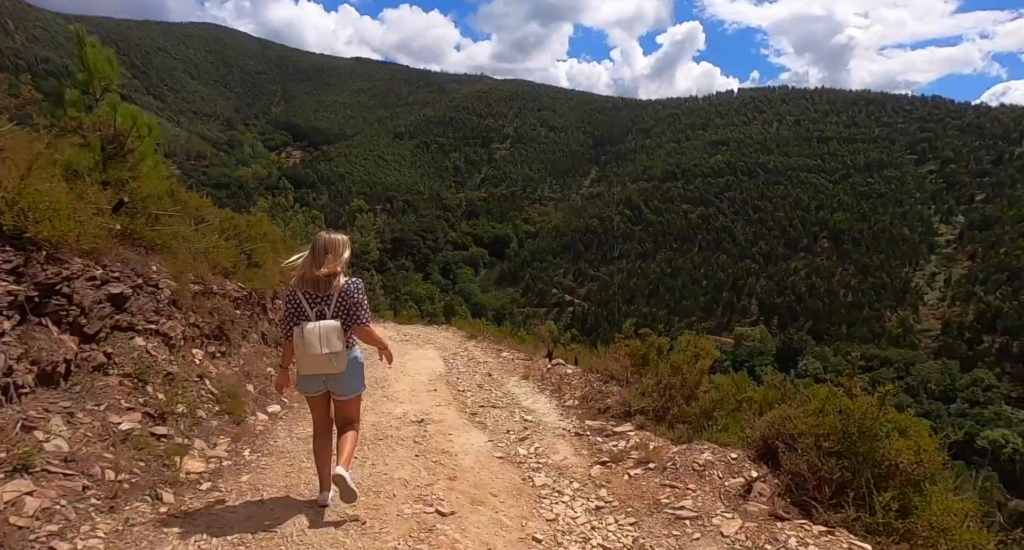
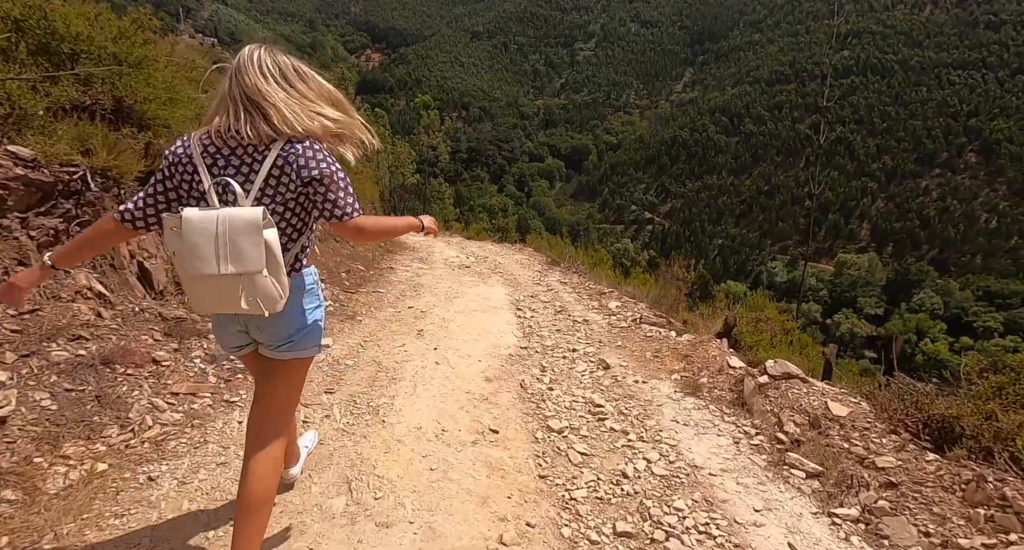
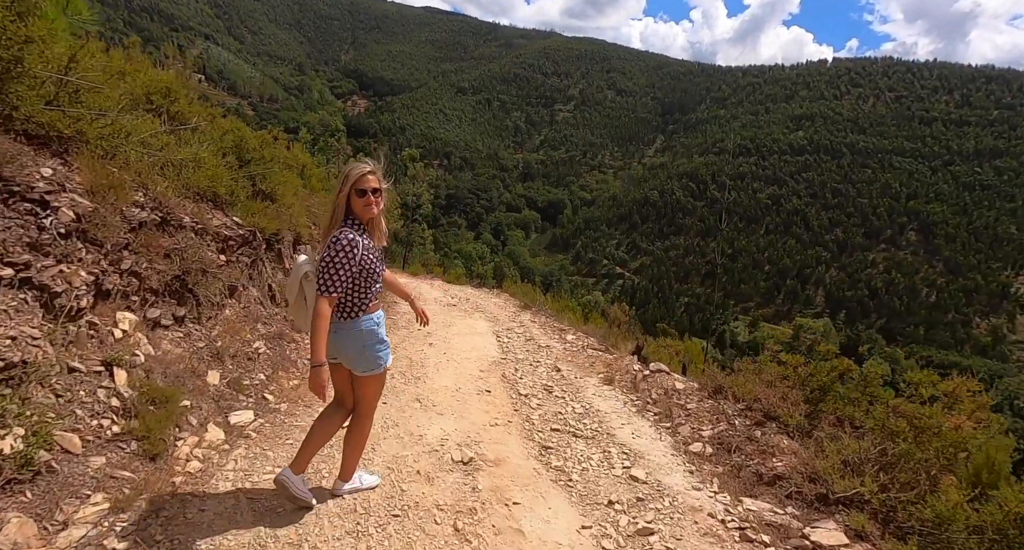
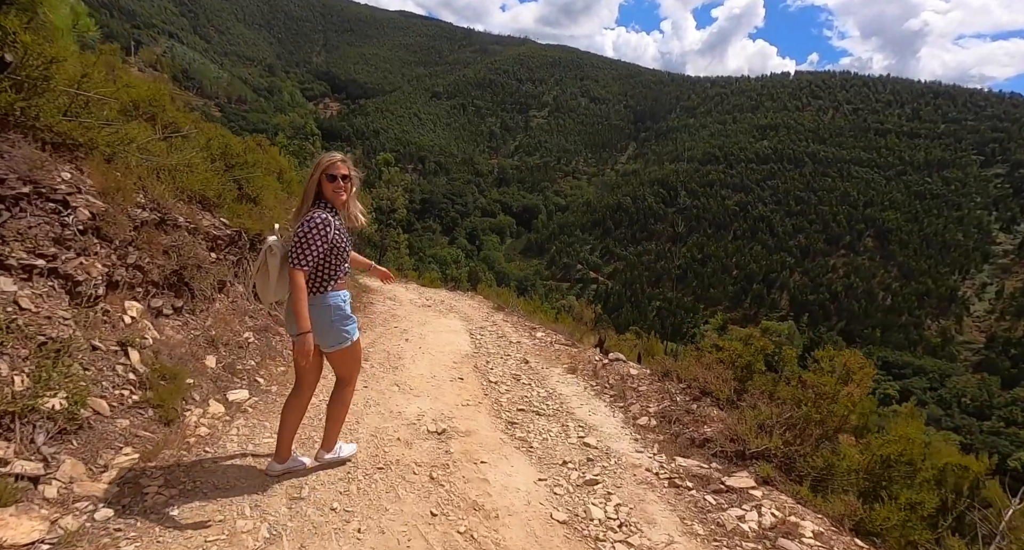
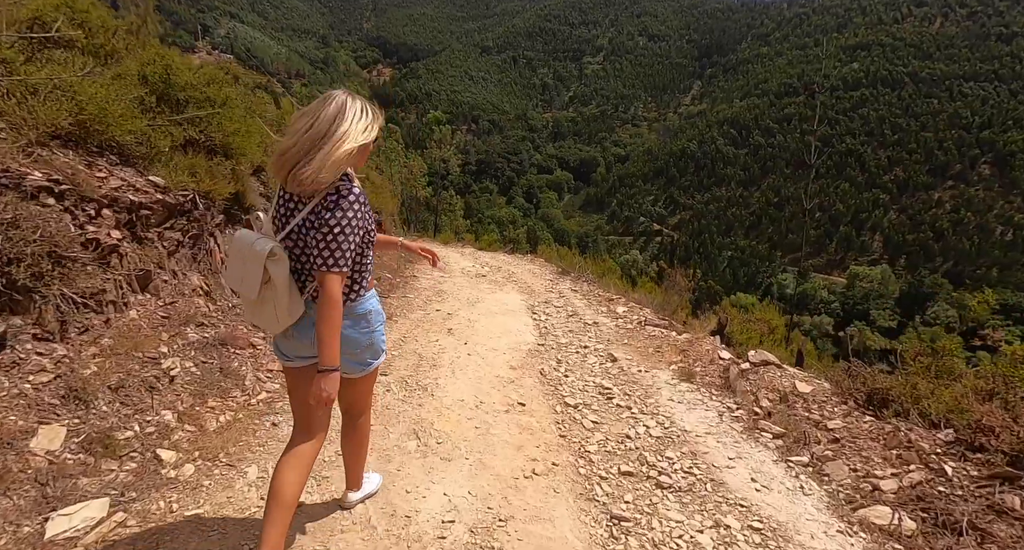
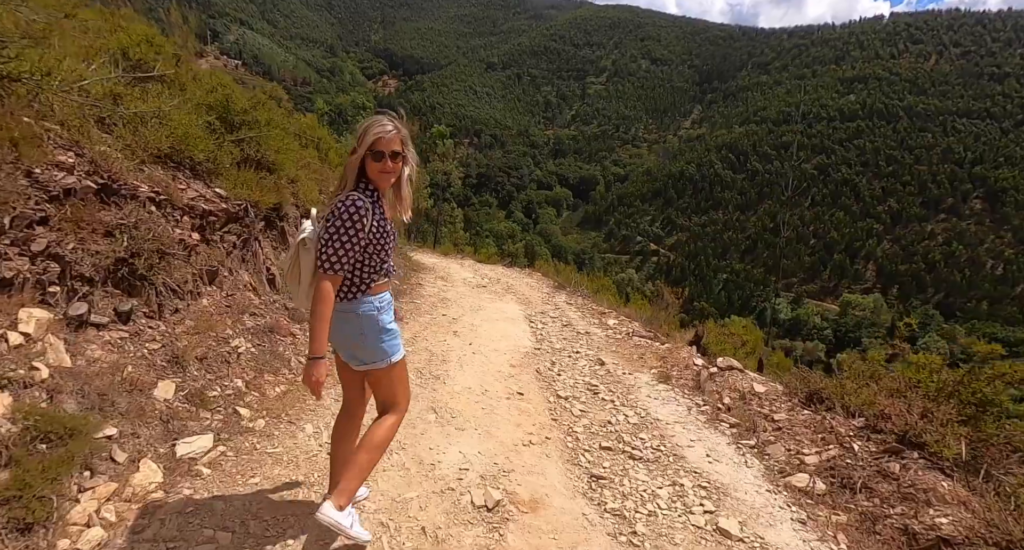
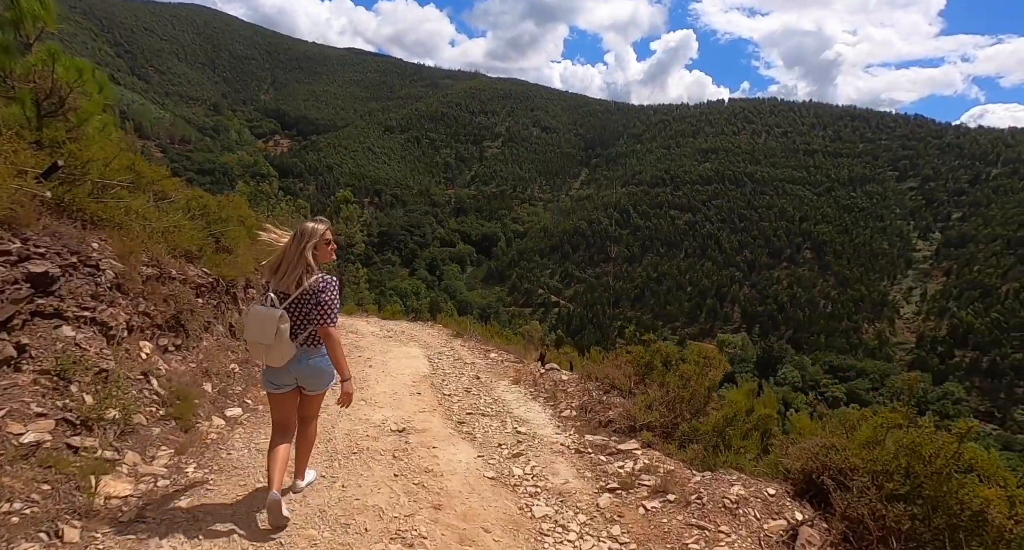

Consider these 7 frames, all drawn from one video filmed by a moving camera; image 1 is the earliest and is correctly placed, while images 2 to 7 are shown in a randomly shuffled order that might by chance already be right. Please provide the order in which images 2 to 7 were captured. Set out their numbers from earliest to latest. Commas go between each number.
7, 4, 3, 6, 5, 2
